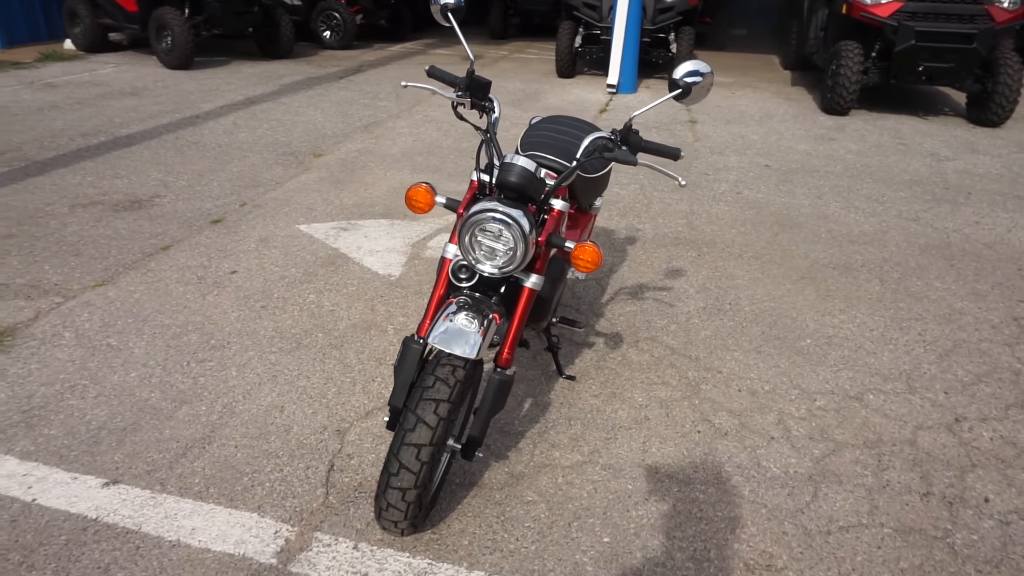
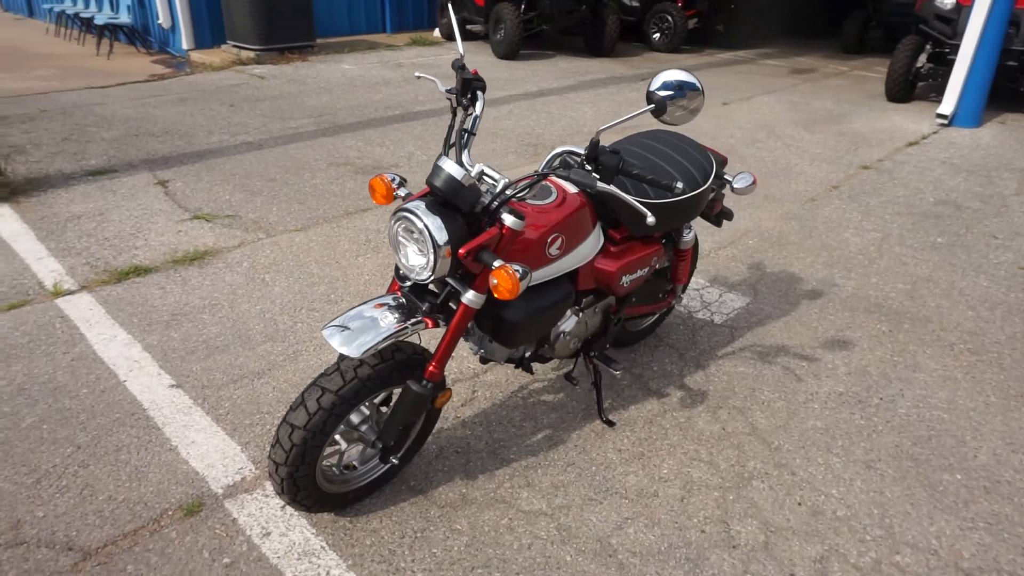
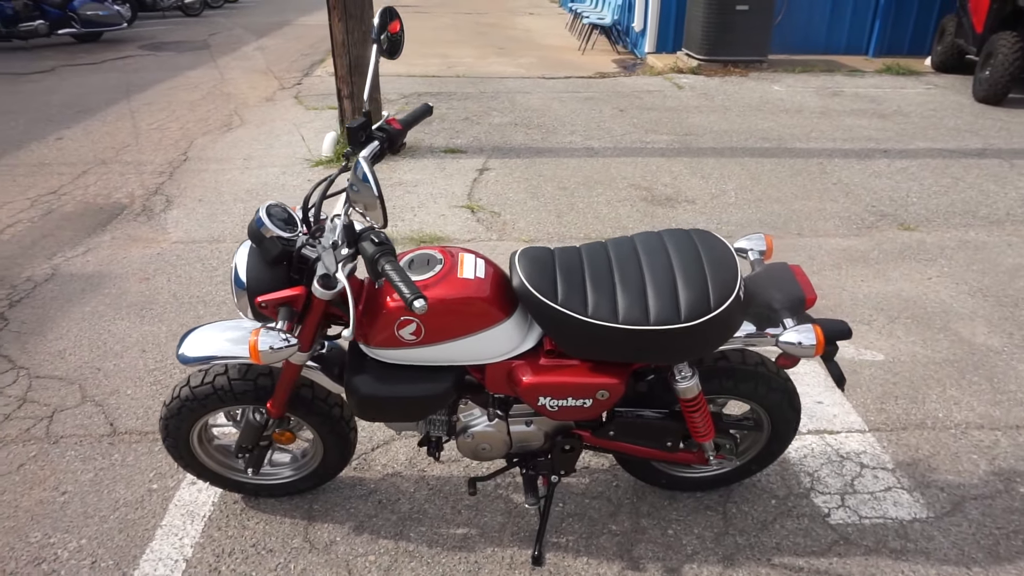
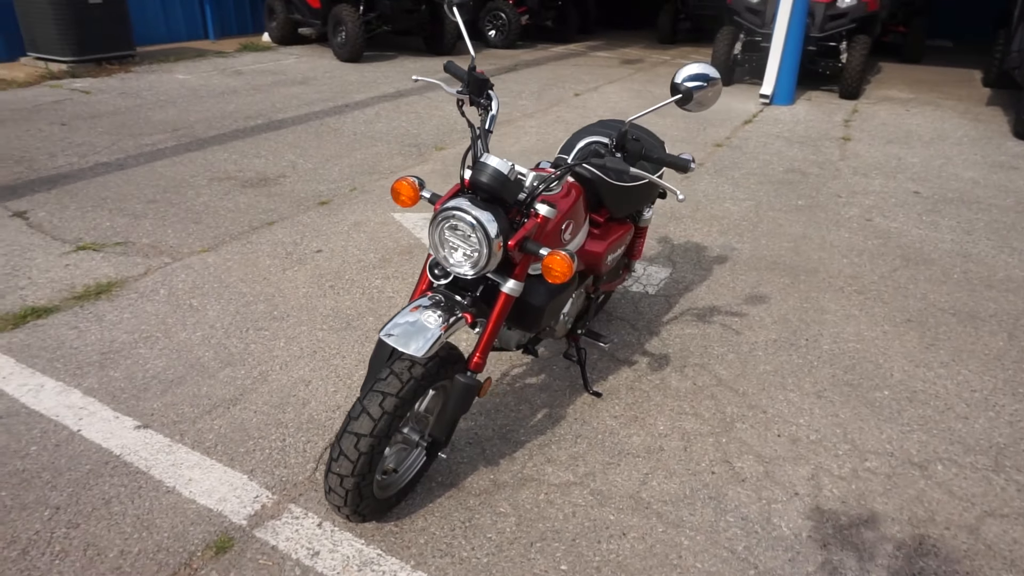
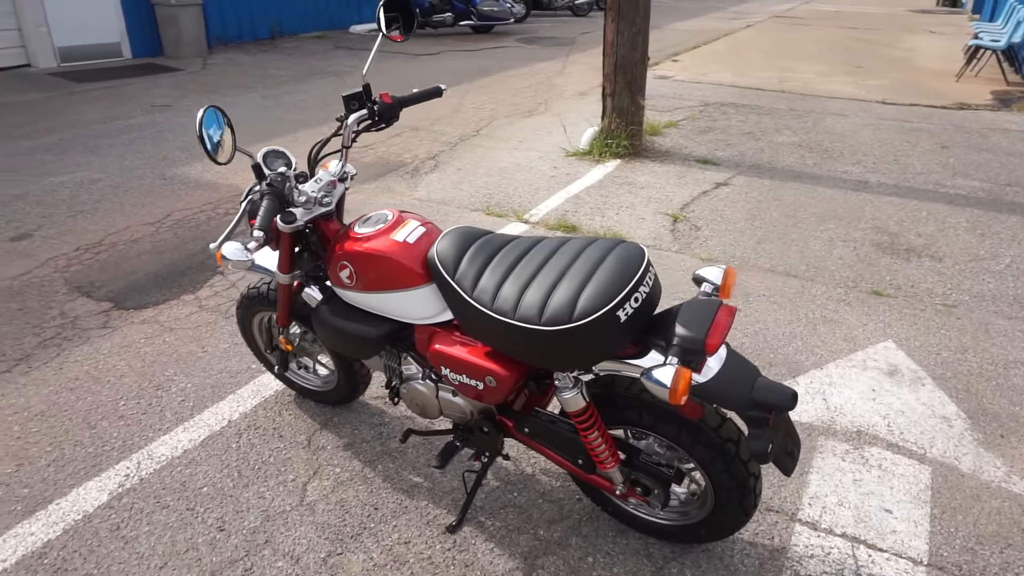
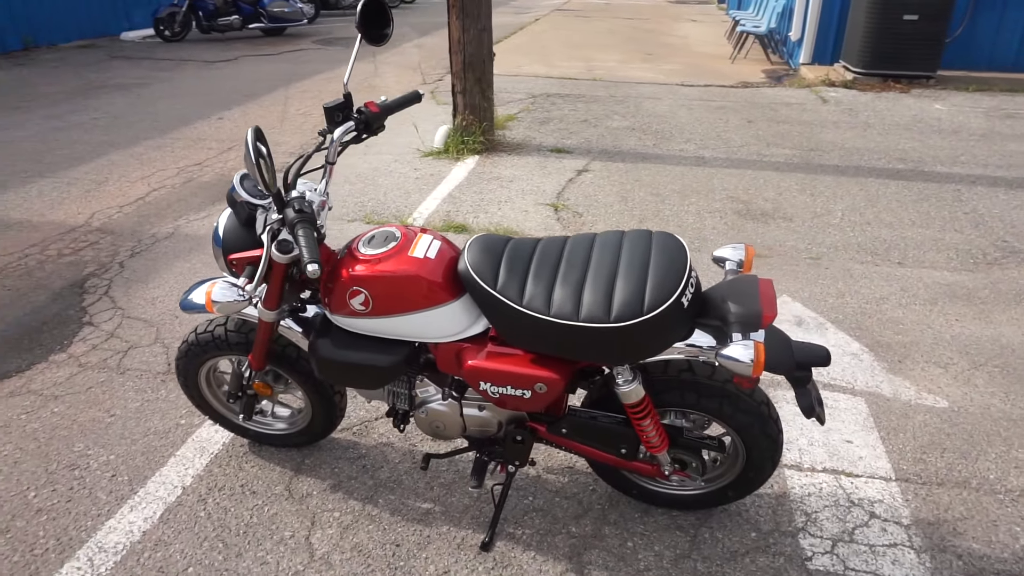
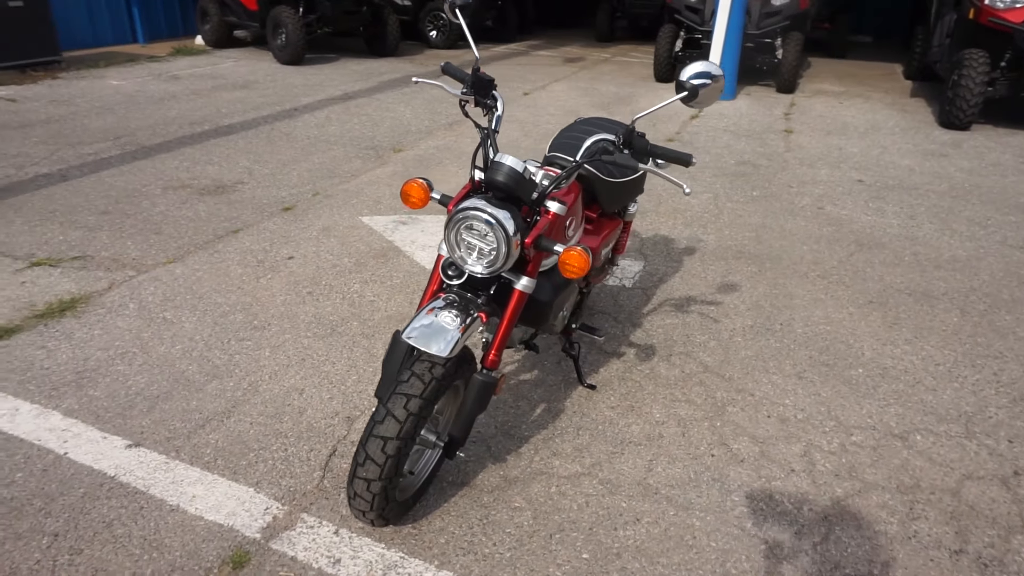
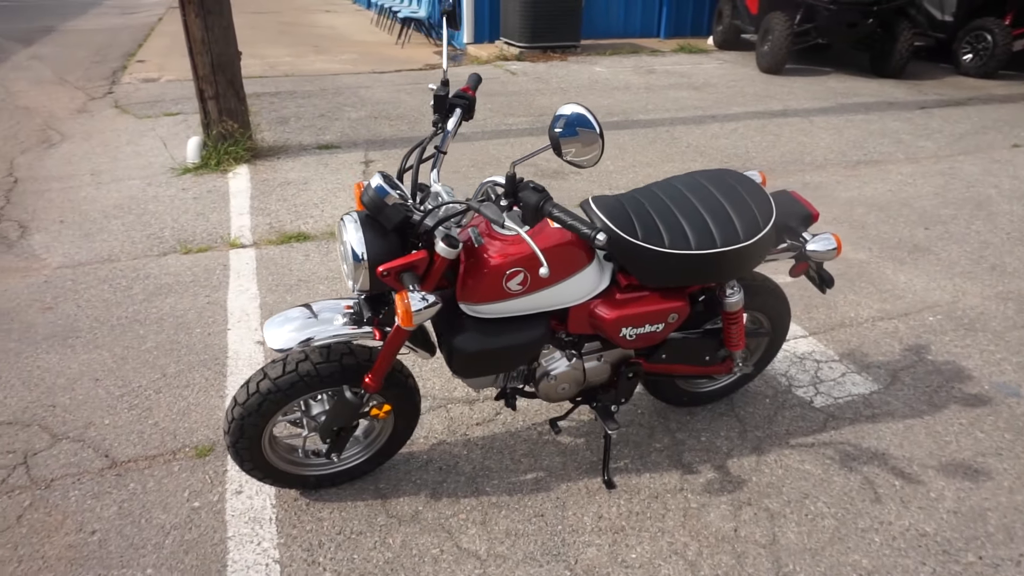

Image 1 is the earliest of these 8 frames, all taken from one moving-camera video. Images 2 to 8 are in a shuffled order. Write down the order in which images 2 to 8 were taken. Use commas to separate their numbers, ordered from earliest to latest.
7, 4, 2, 8, 3, 6, 5
